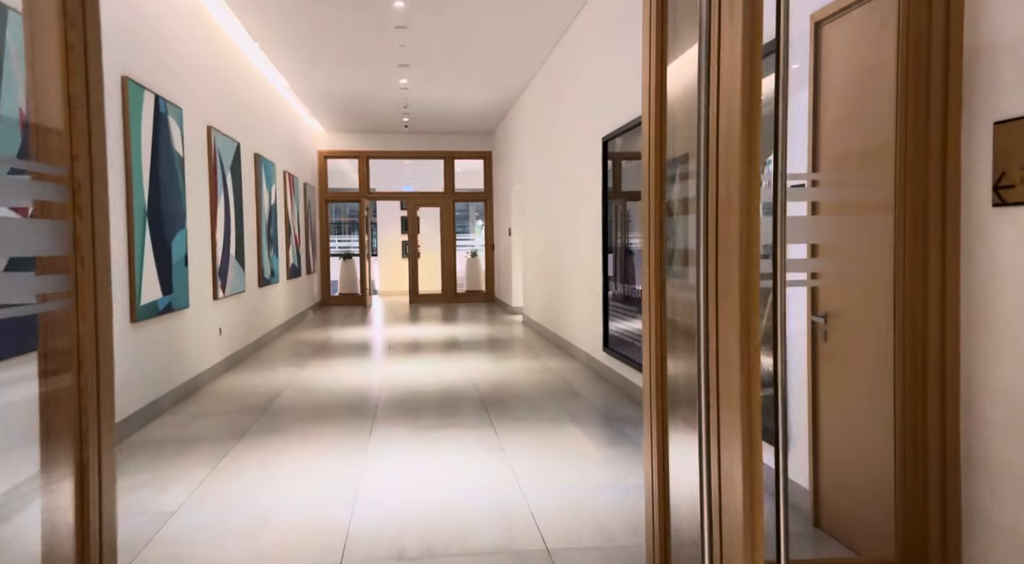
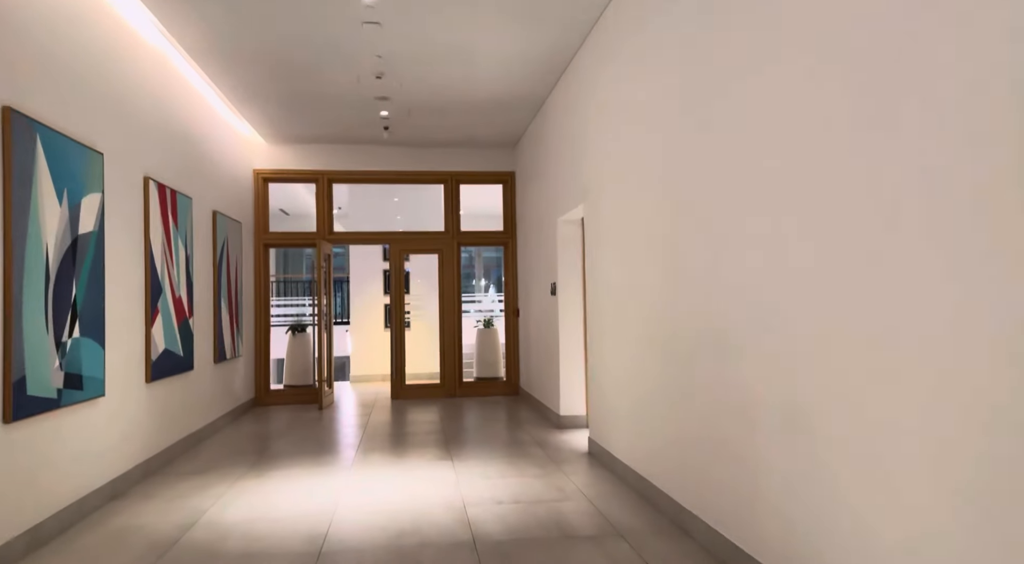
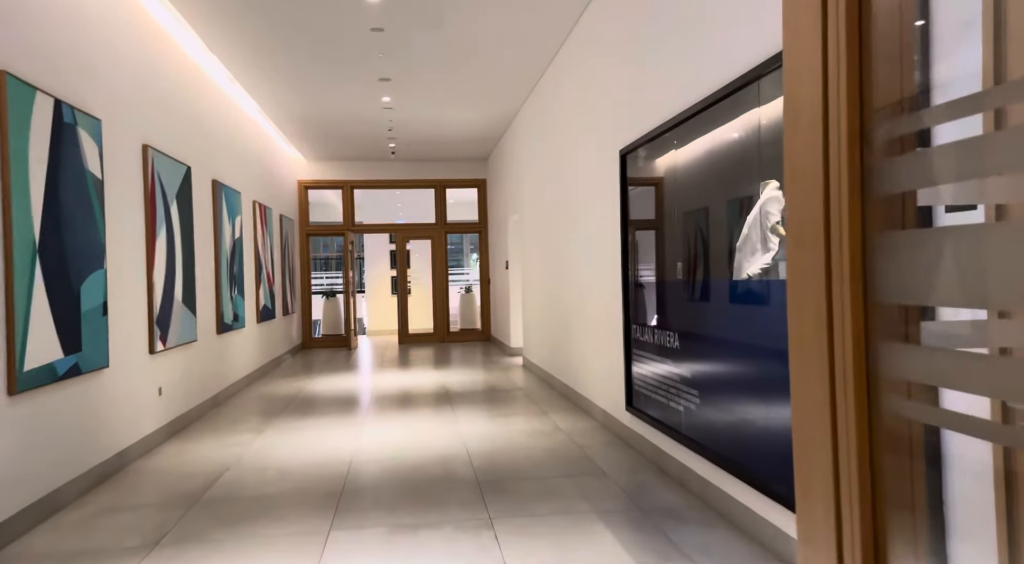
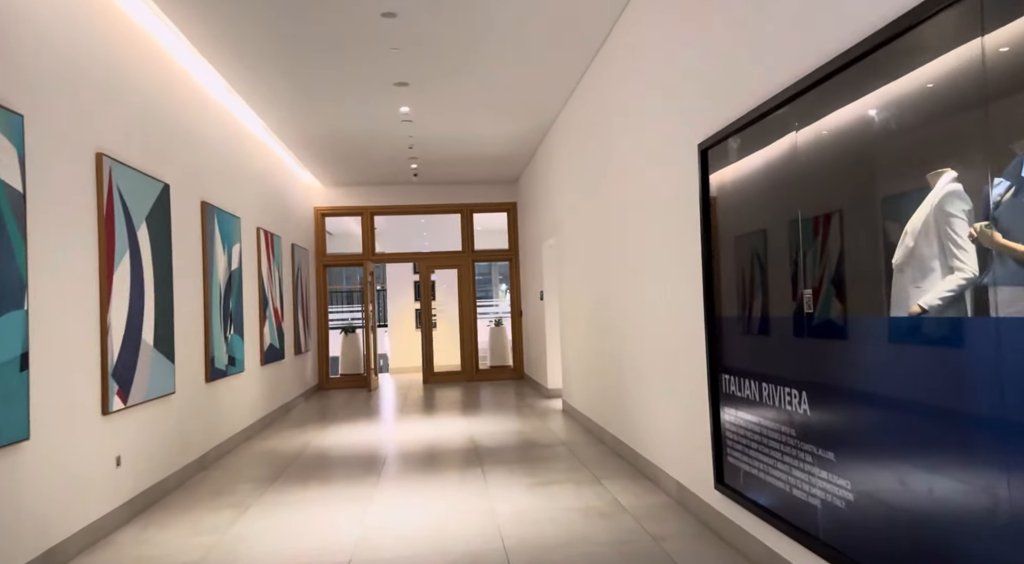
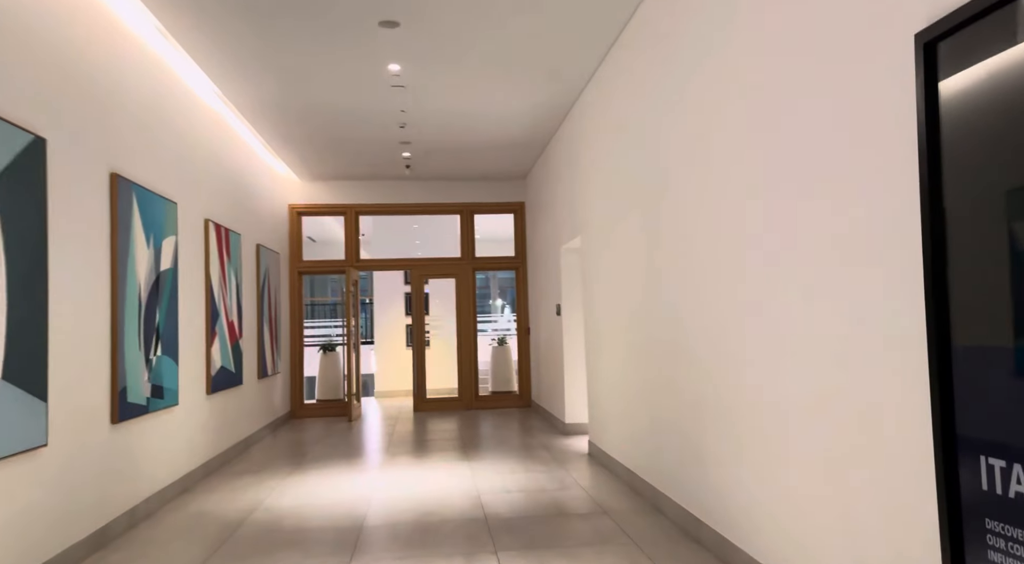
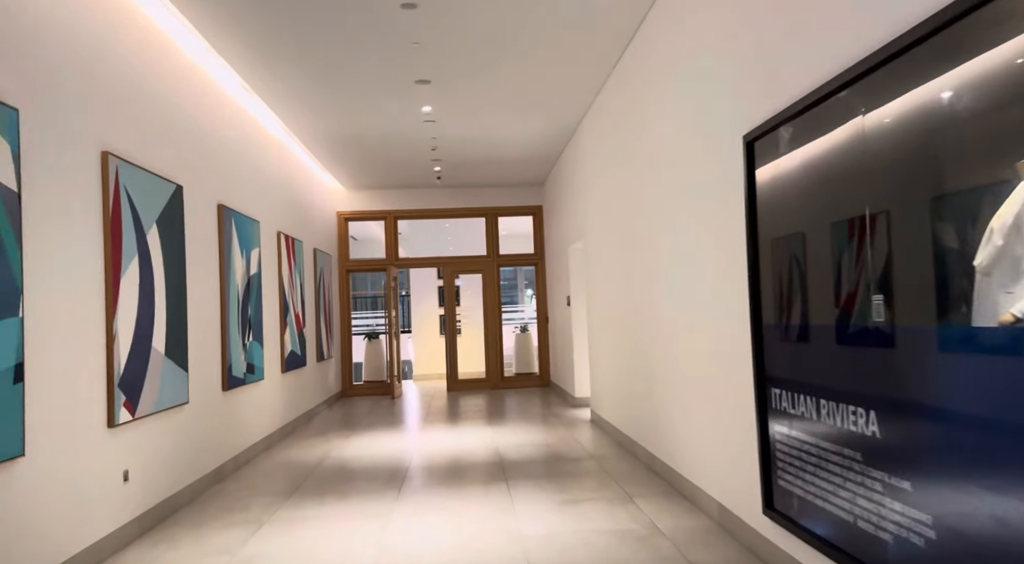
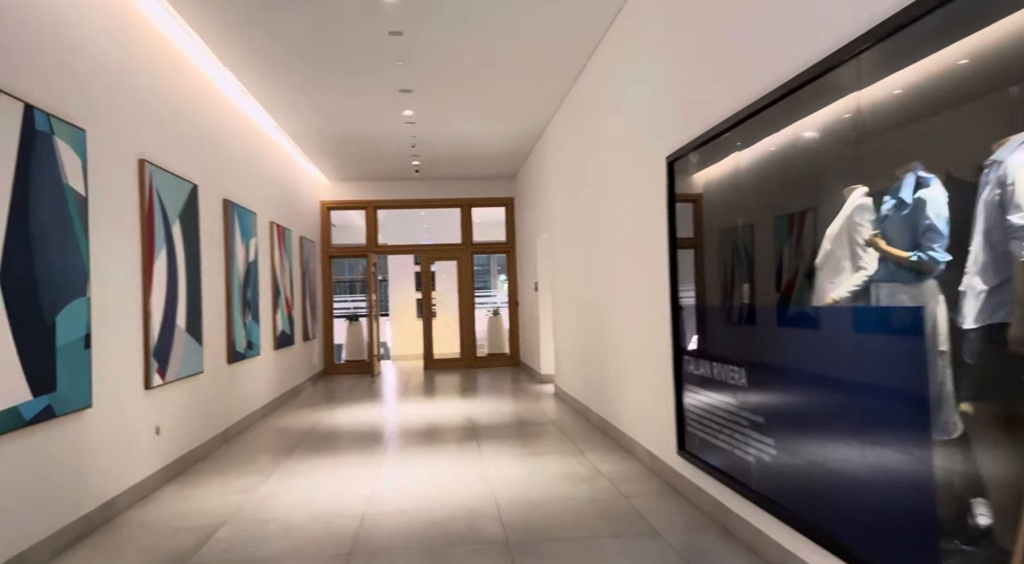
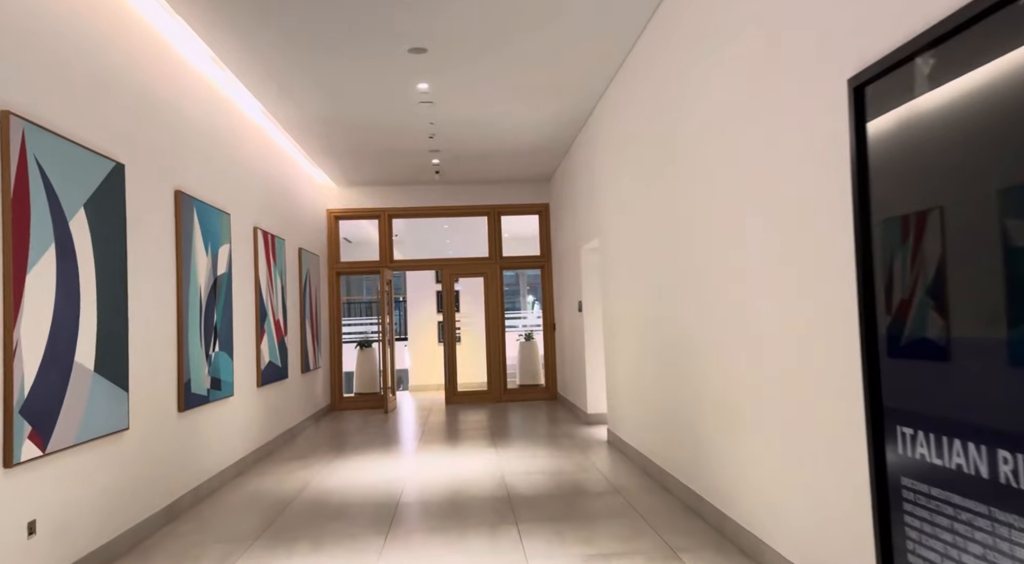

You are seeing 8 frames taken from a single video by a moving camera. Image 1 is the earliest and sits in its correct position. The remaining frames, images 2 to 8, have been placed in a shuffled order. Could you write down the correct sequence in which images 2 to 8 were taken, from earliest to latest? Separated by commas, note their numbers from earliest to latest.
3, 7, 4, 6, 8, 5, 2
